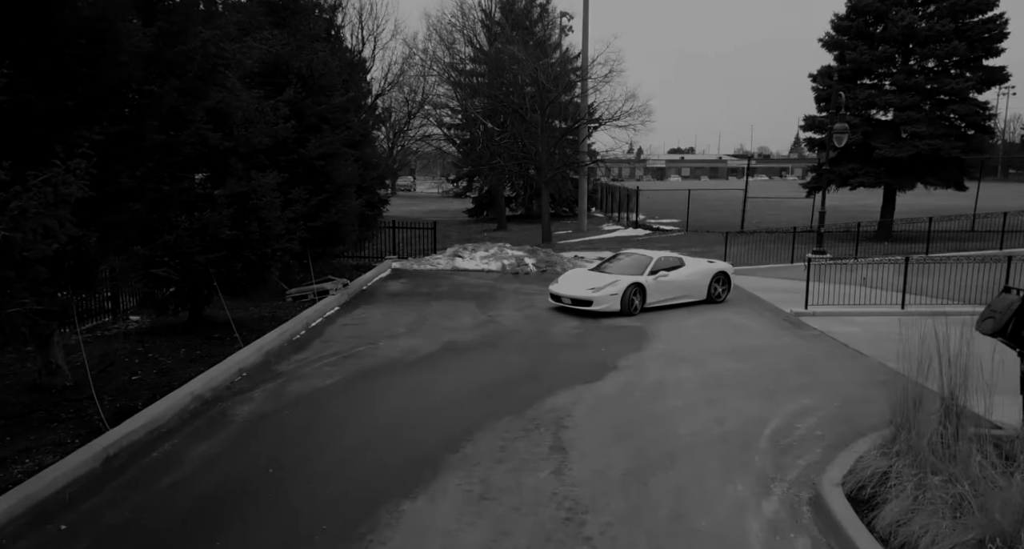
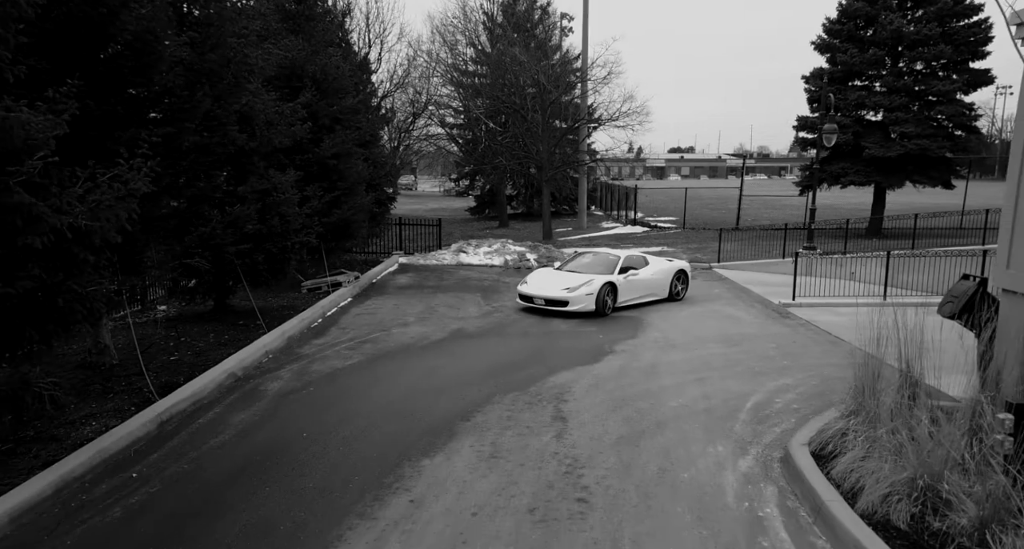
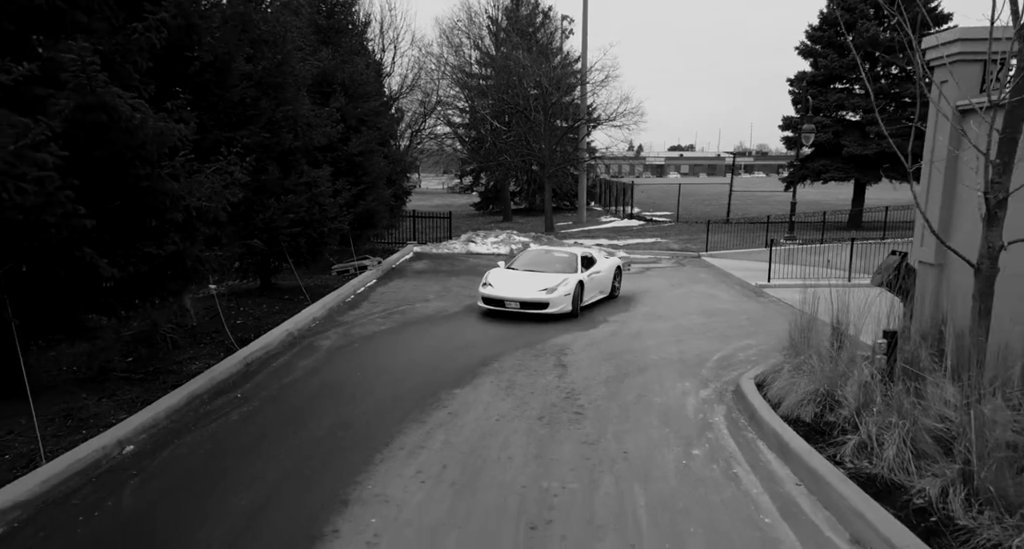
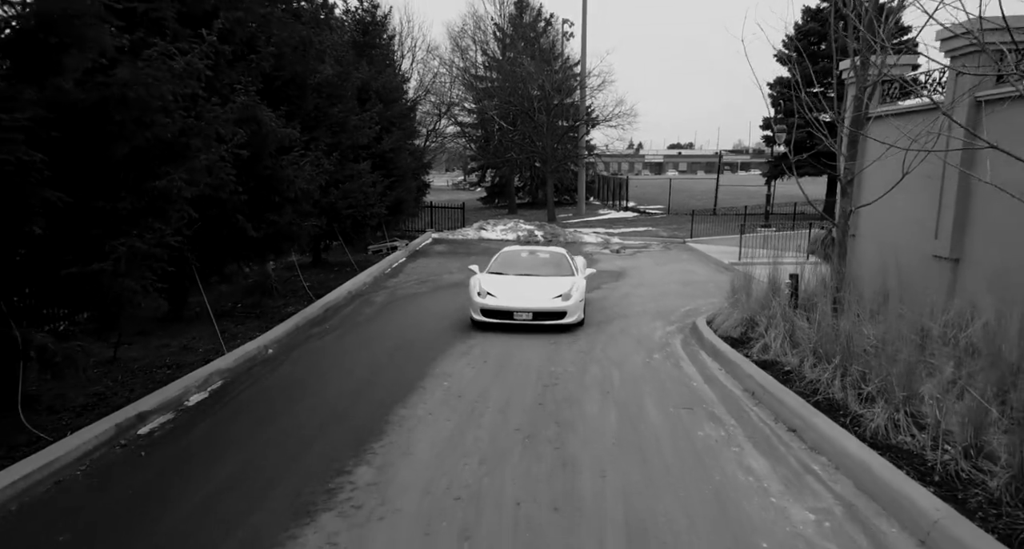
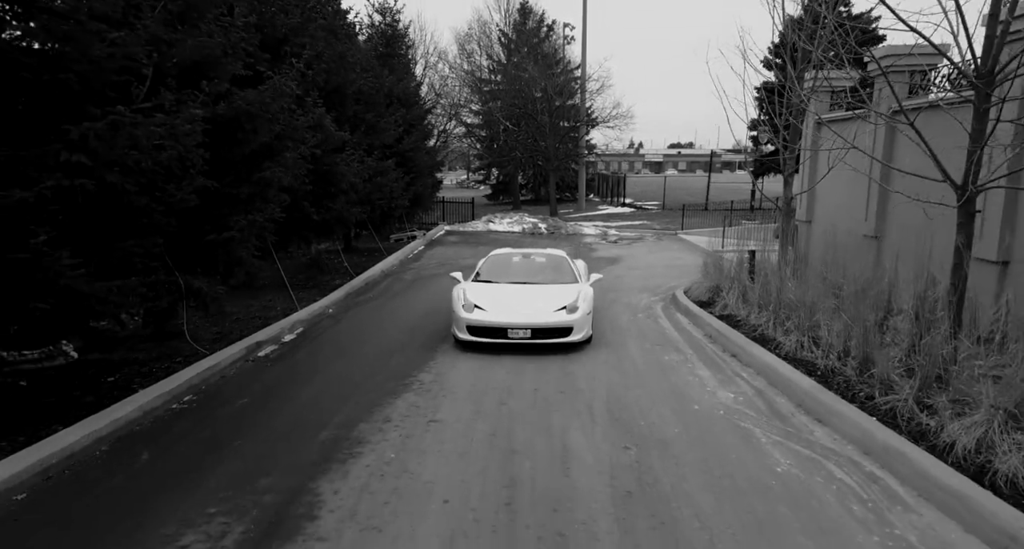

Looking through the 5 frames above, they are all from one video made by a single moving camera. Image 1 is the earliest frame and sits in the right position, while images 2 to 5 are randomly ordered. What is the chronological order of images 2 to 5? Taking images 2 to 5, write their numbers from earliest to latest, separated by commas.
2, 3, 4, 5
